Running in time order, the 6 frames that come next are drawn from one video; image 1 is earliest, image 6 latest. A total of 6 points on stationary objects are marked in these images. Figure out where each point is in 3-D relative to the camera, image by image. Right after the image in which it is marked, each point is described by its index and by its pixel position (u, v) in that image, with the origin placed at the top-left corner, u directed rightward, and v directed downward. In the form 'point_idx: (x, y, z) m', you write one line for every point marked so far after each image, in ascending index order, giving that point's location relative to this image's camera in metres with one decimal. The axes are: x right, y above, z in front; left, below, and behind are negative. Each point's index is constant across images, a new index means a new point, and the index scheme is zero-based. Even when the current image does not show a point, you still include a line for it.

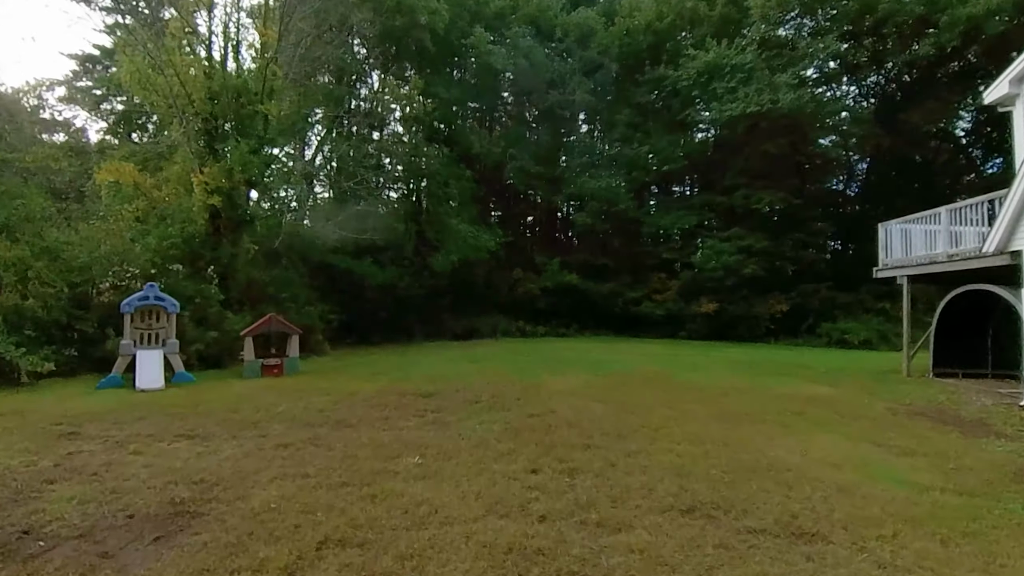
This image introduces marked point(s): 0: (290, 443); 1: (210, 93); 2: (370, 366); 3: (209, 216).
0: (-2.1, -1.5, +6.0) m
1: (-7.2, +4.7, +15.4) m
2: (-2.8, -1.5, +12.5) m
3: (-7.2, +1.7, +15.2) m
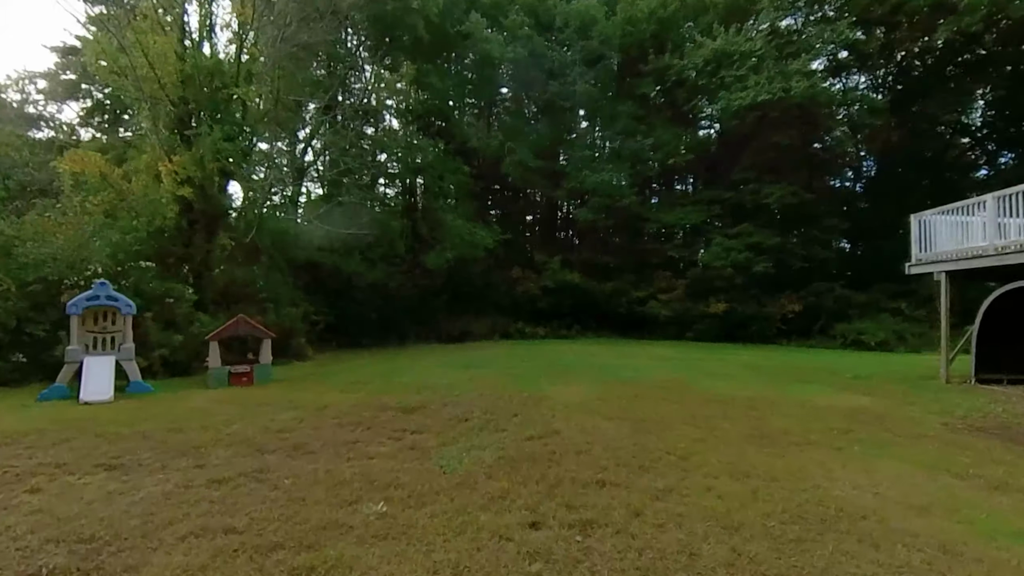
0: (-2.2, -1.5, +4.8) m
1: (-7.3, +4.7, +14.2) m
2: (-2.9, -1.5, +11.3) m
3: (-7.3, +1.8, +14.0) m
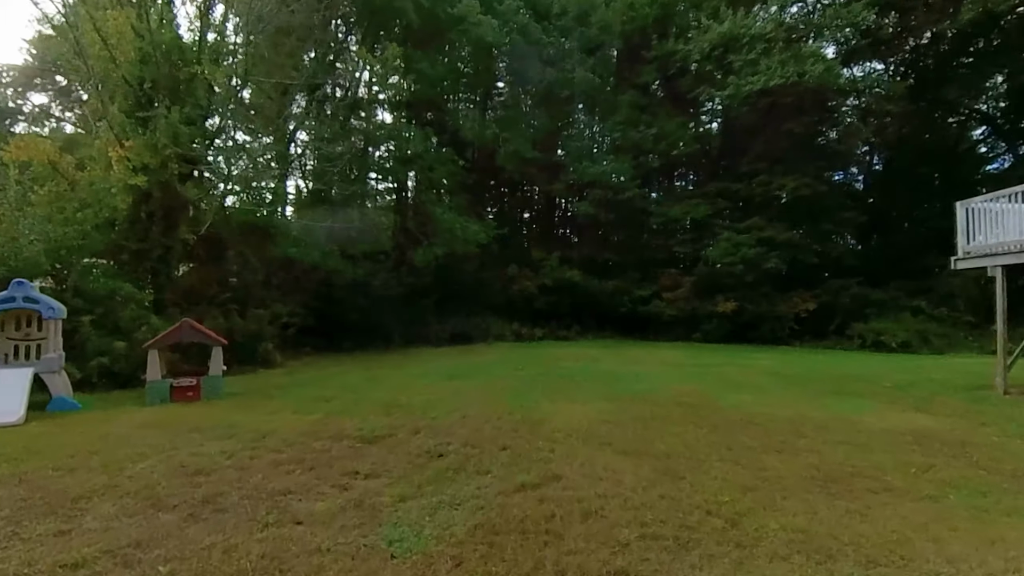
0: (-2.3, -1.4, +3.4) m
1: (-7.5, +4.7, +12.7) m
2: (-3.0, -1.5, +9.8) m
3: (-7.4, +1.8, +12.5) m
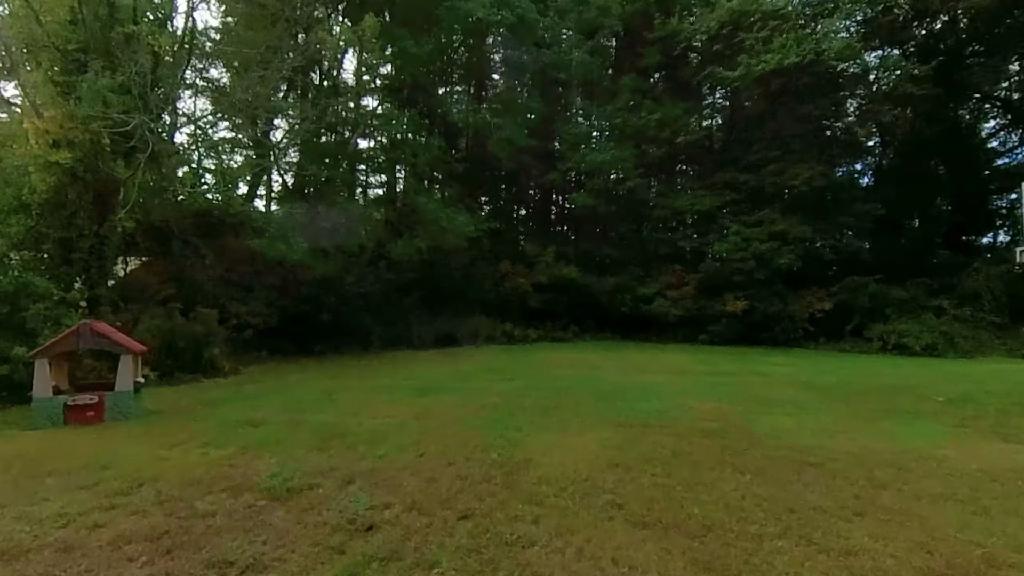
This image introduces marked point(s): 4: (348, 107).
0: (-2.5, -1.4, +1.7) m
1: (-7.7, +4.8, +11.0) m
2: (-3.2, -1.4, +8.1) m
3: (-7.6, +1.8, +10.8) m
4: (-4.6, +4.4, +15.5) m
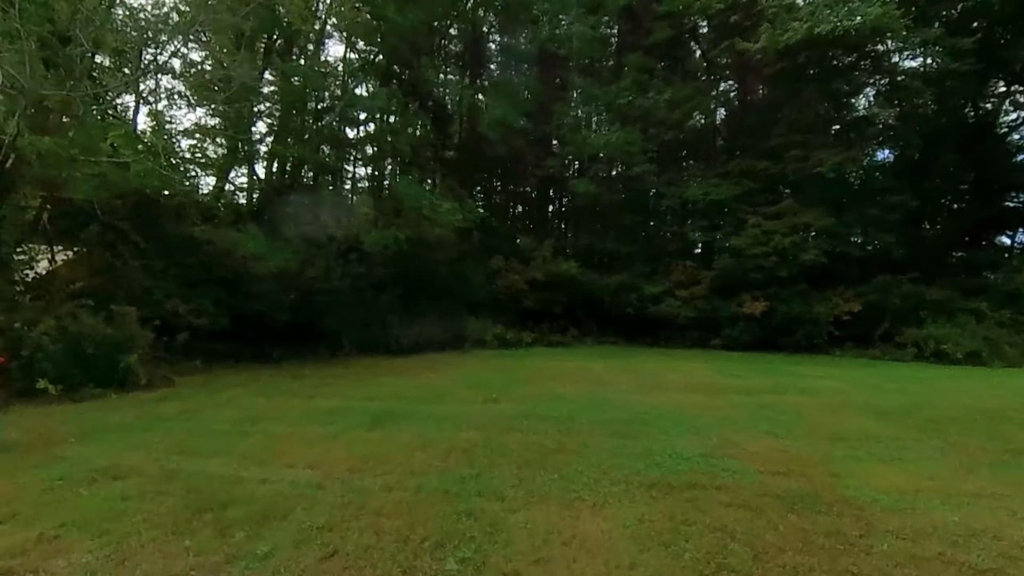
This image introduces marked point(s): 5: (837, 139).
0: (-2.6, -1.3, -0.4) m
1: (-7.8, +4.9, +8.9) m
2: (-3.3, -1.3, +6.1) m
3: (-7.8, +2.0, +8.7) m
4: (-4.7, +4.5, +13.5) m
5: (+9.9, +4.6, +19.2) m
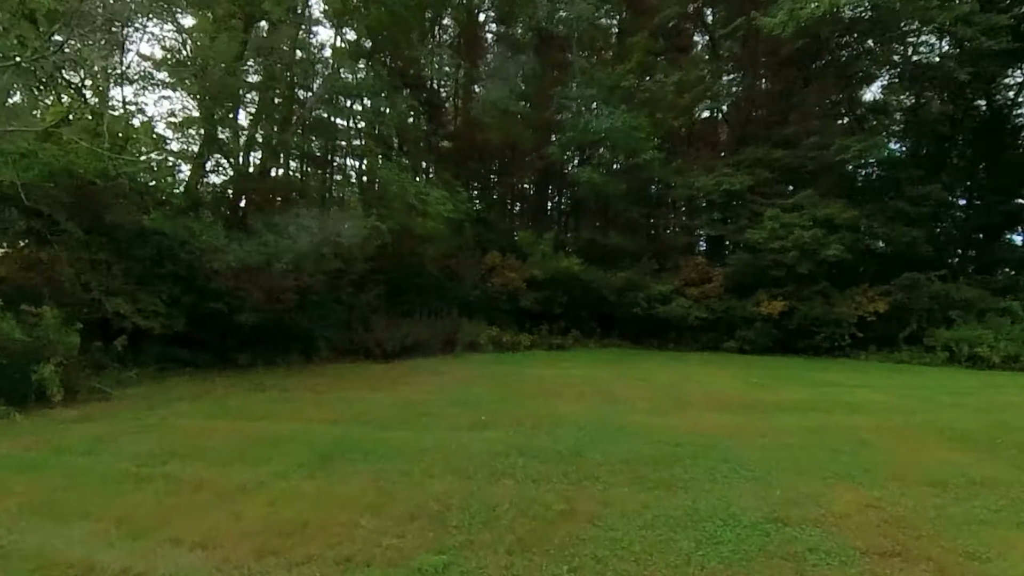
0: (-2.6, -1.3, -1.8) m
1: (-7.9, +5.0, +7.4) m
2: (-3.4, -1.3, +4.6) m
3: (-7.9, +2.0, +7.3) m
4: (-4.8, +4.6, +12.0) m
5: (+9.8, +4.6, +17.8) m
